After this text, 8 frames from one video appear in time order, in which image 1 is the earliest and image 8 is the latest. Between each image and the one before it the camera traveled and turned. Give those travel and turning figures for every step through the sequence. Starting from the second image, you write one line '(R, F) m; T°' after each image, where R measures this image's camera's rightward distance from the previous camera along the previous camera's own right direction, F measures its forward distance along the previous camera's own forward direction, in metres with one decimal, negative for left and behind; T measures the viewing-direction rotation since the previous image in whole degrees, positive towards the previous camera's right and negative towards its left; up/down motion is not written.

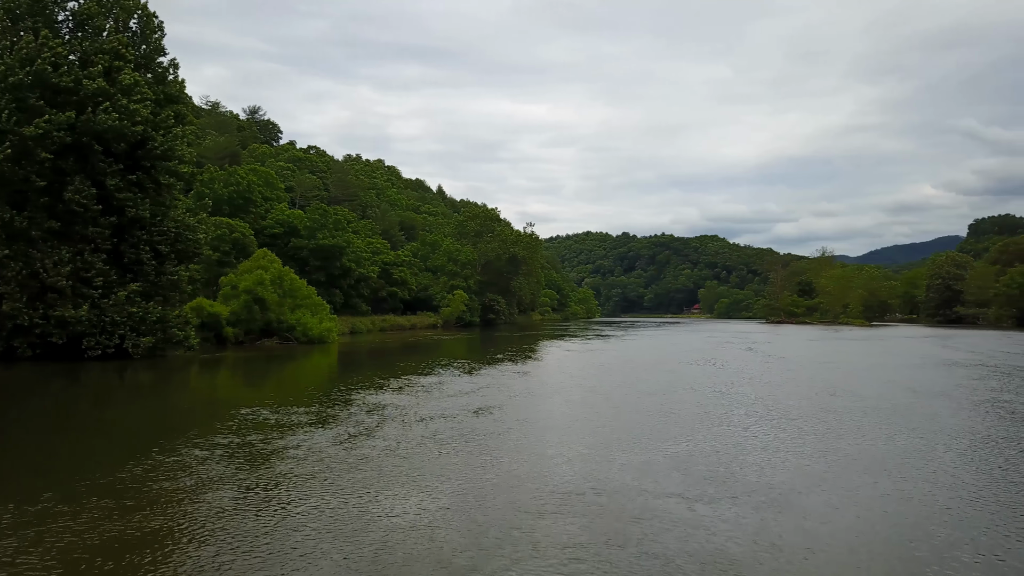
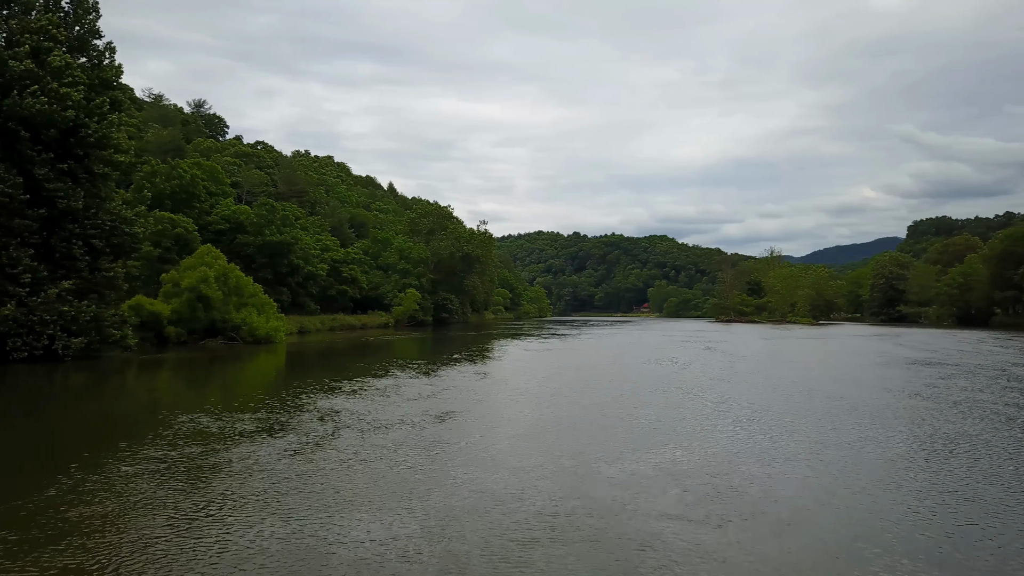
(-0.2, +0.7) m; +4°
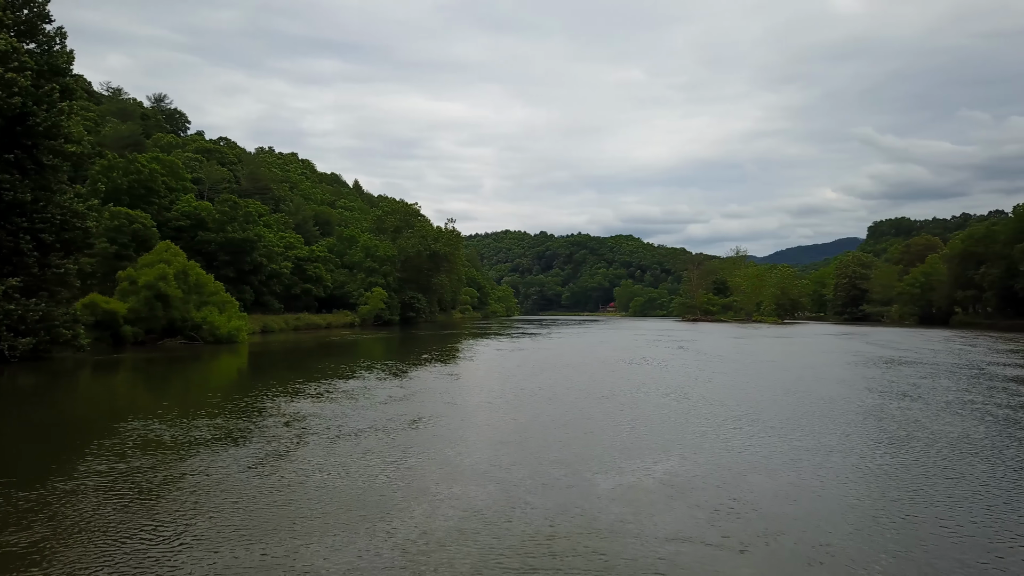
(-0.2, +0.6) m; +3°
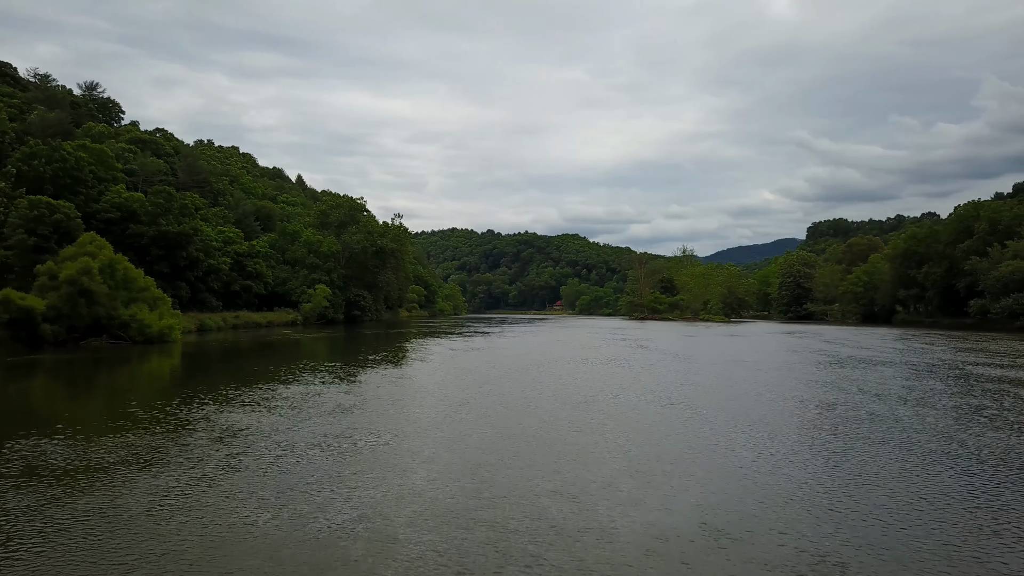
(-0.4, +1.4) m; +5°
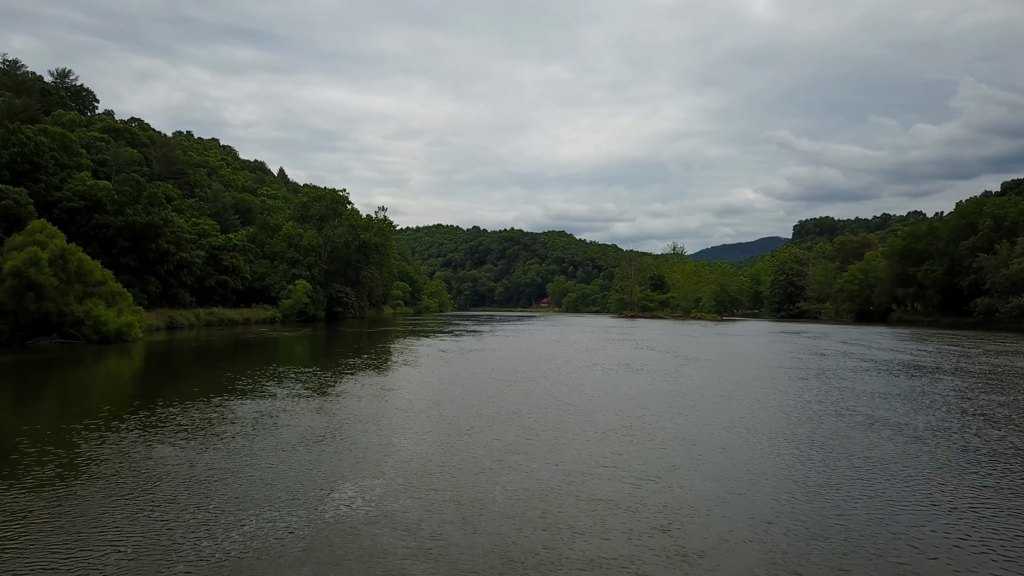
(-0.5, +2.7) m; +1°
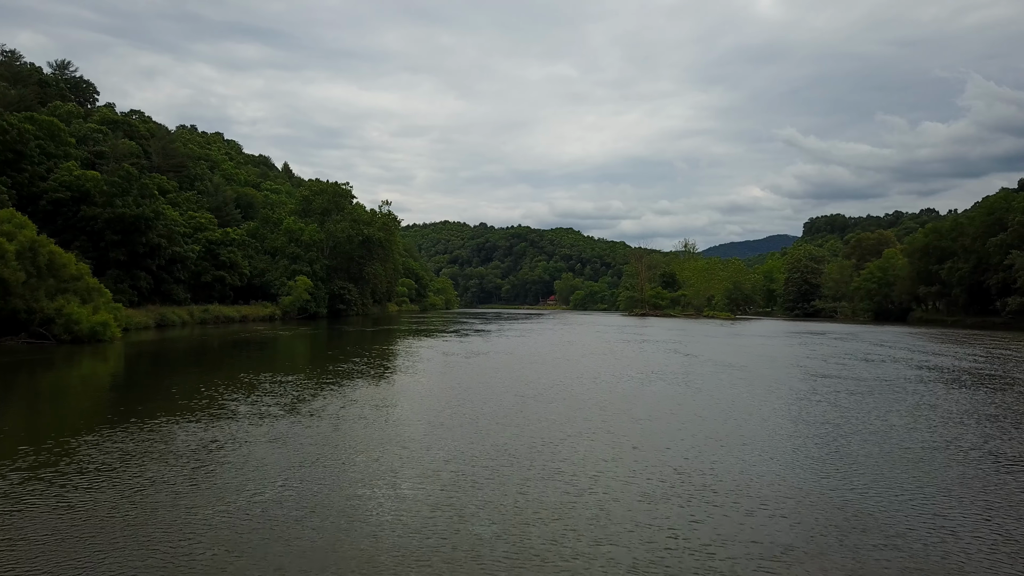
(-0.3, +2.7) m; -1°
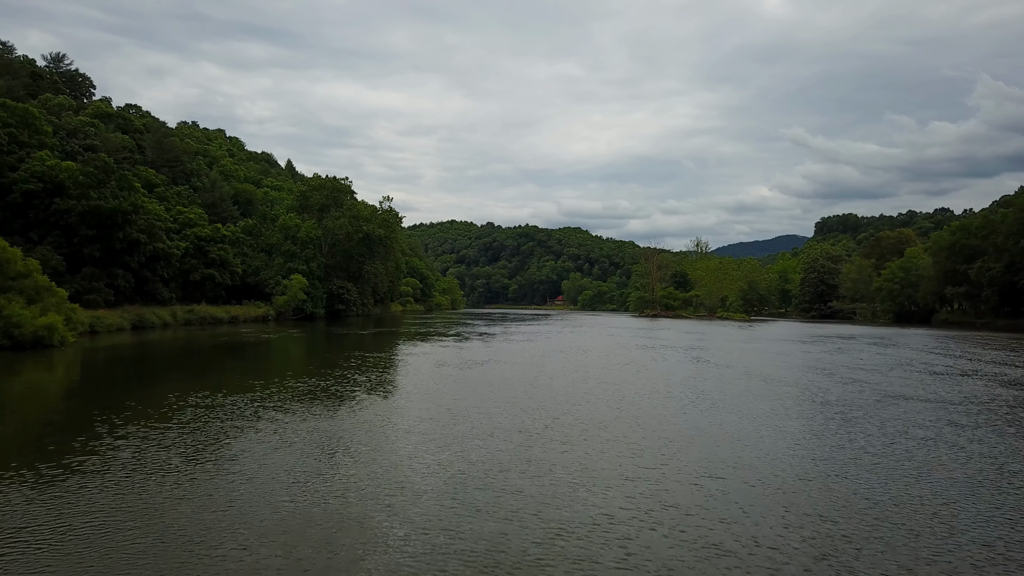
(+0.1, +3.6) m; -1°
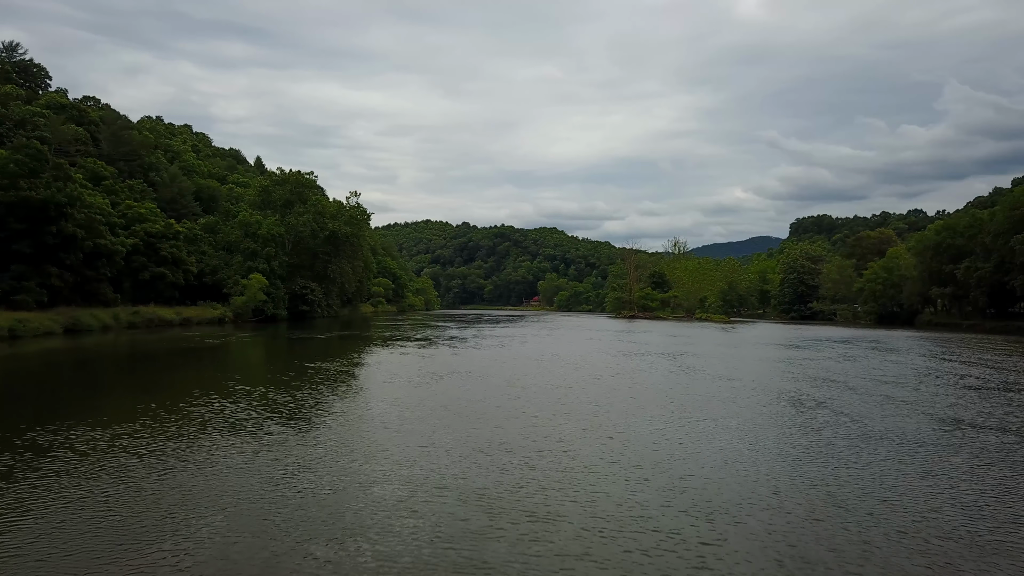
(+0.3, +3.2) m; +2°
